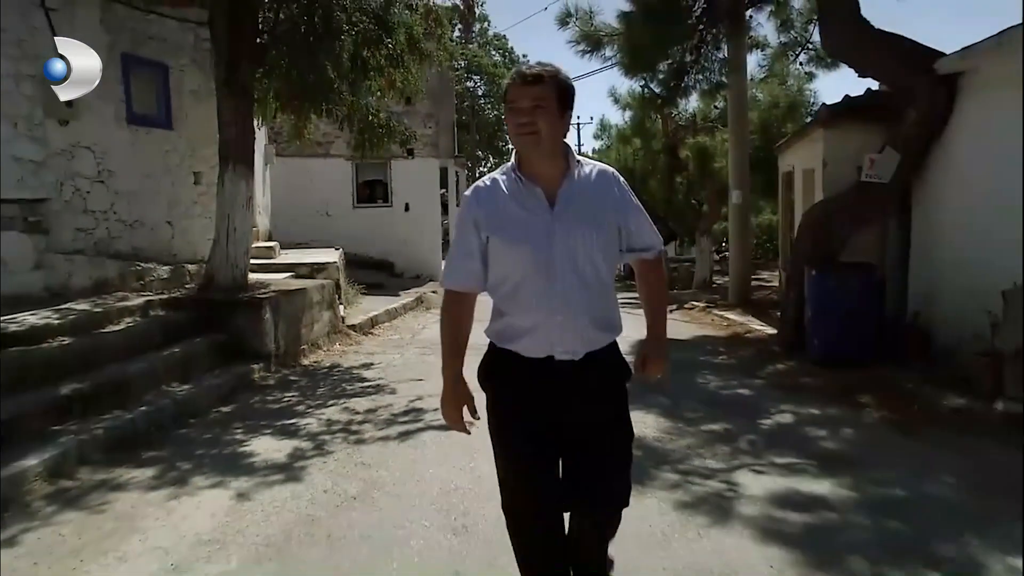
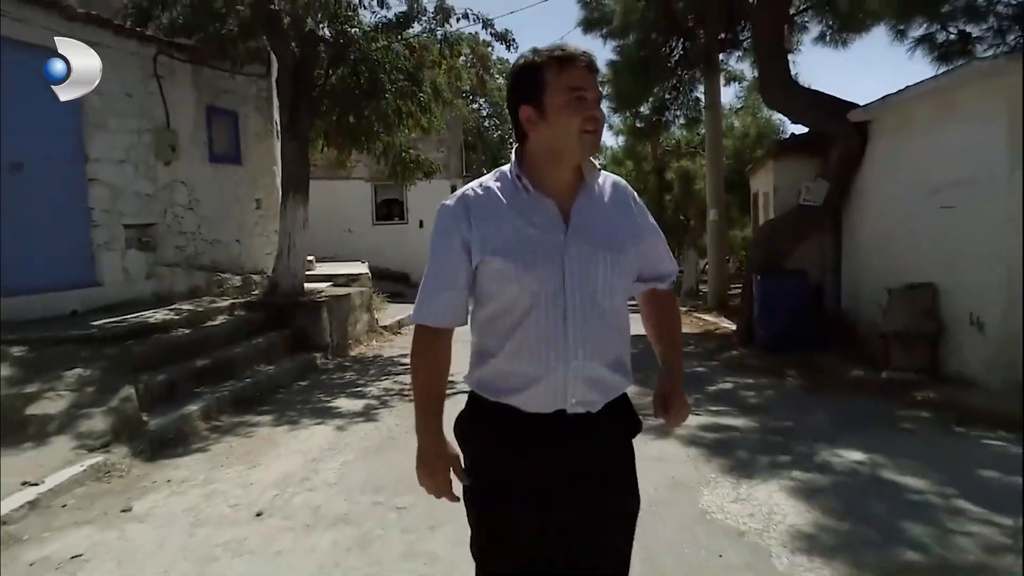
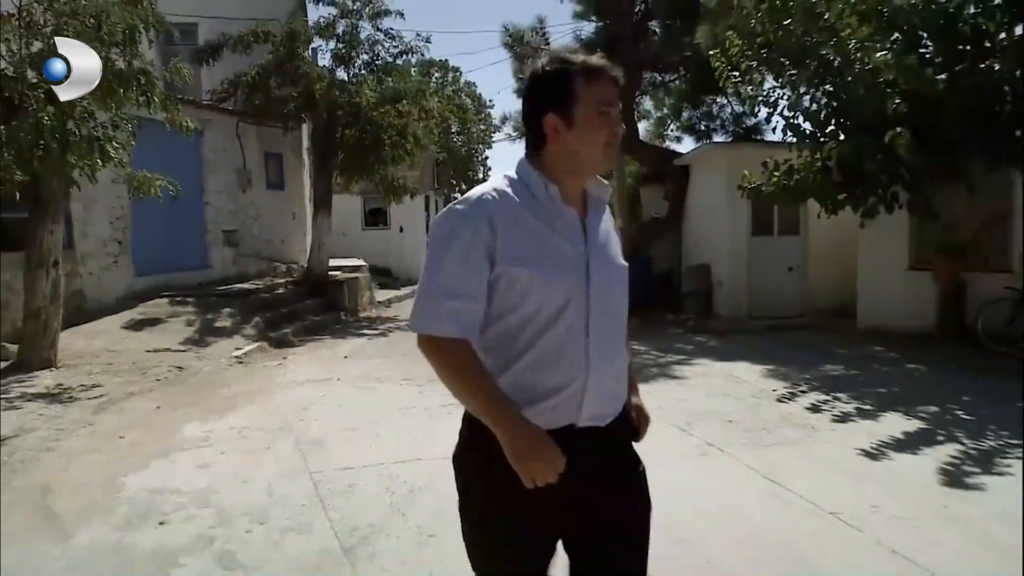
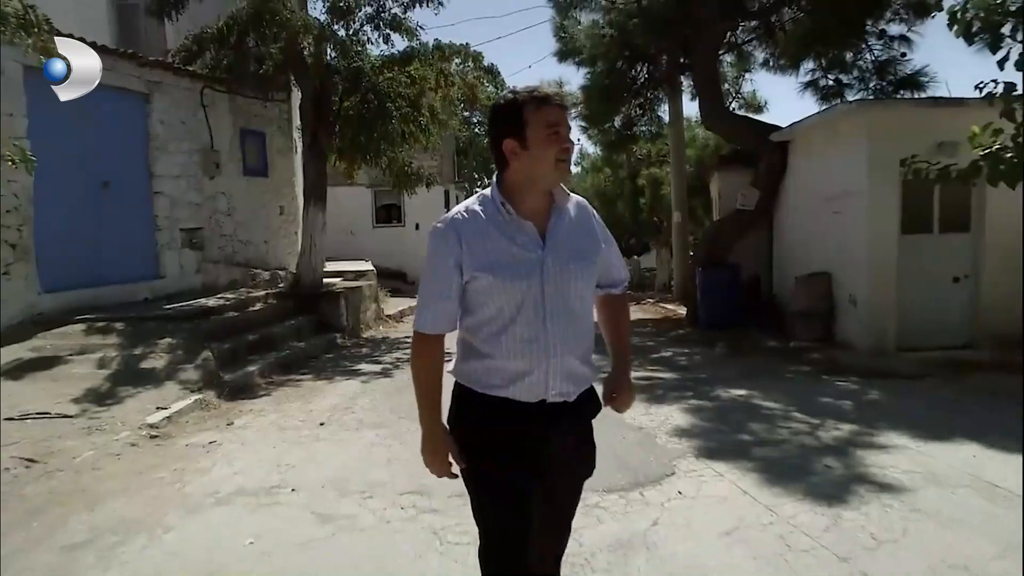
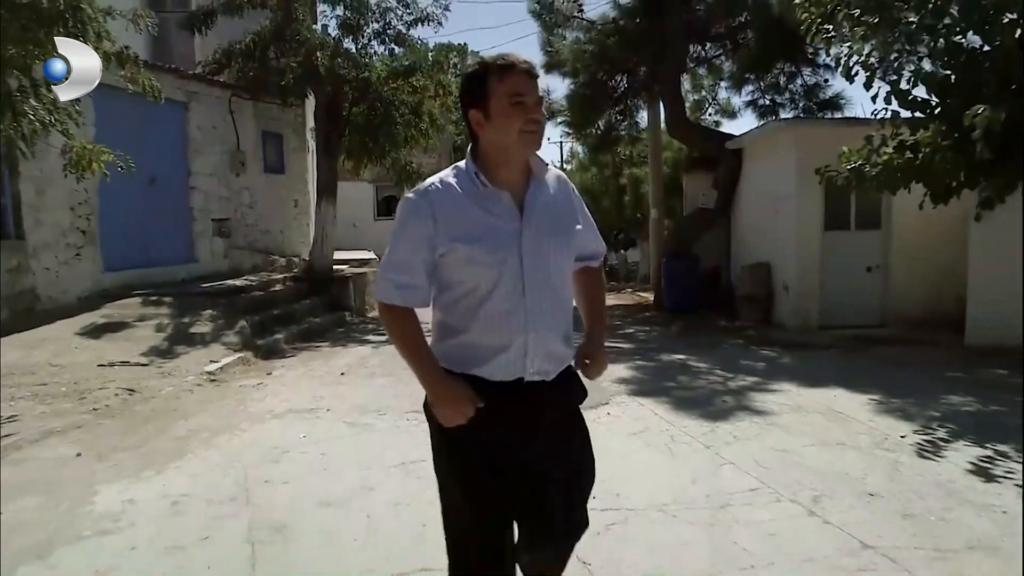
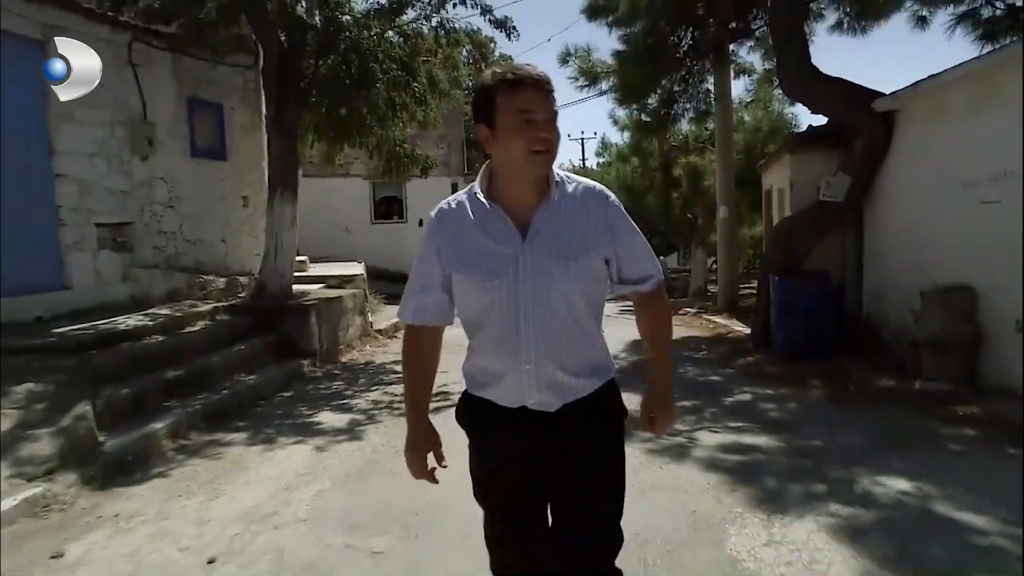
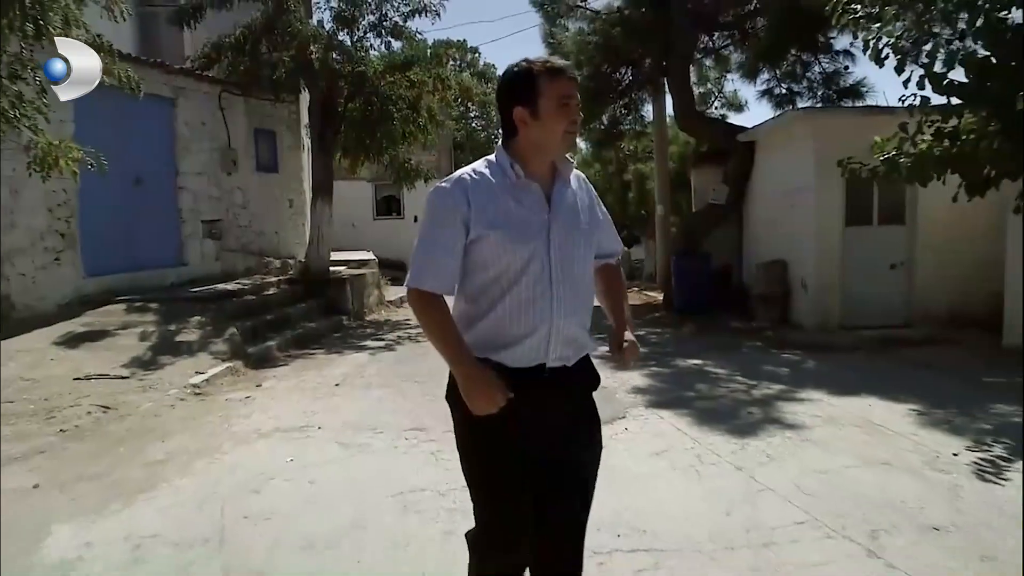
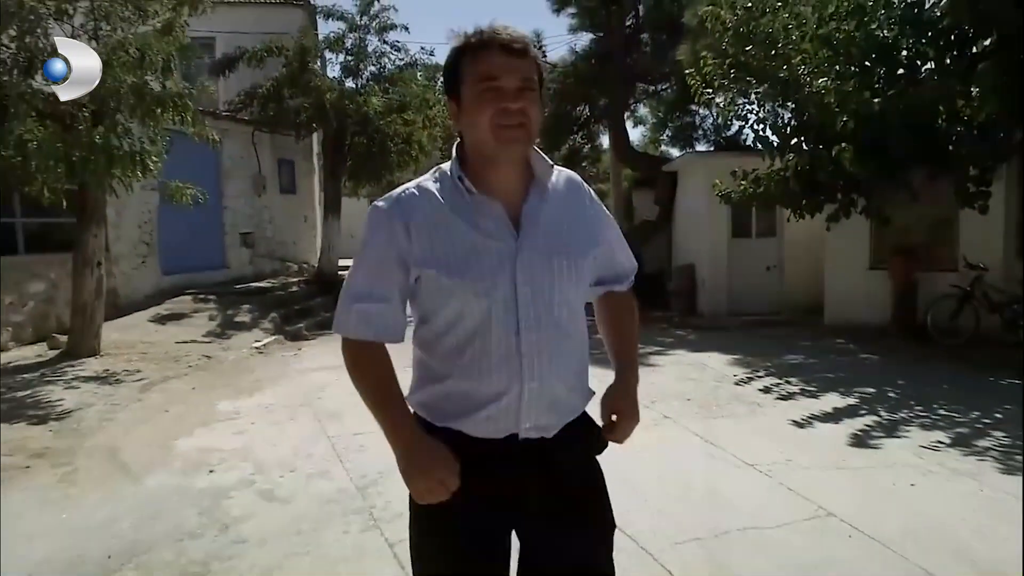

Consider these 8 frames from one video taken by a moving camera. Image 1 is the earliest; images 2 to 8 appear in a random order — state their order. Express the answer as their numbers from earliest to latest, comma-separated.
6, 2, 4, 7, 5, 3, 8
